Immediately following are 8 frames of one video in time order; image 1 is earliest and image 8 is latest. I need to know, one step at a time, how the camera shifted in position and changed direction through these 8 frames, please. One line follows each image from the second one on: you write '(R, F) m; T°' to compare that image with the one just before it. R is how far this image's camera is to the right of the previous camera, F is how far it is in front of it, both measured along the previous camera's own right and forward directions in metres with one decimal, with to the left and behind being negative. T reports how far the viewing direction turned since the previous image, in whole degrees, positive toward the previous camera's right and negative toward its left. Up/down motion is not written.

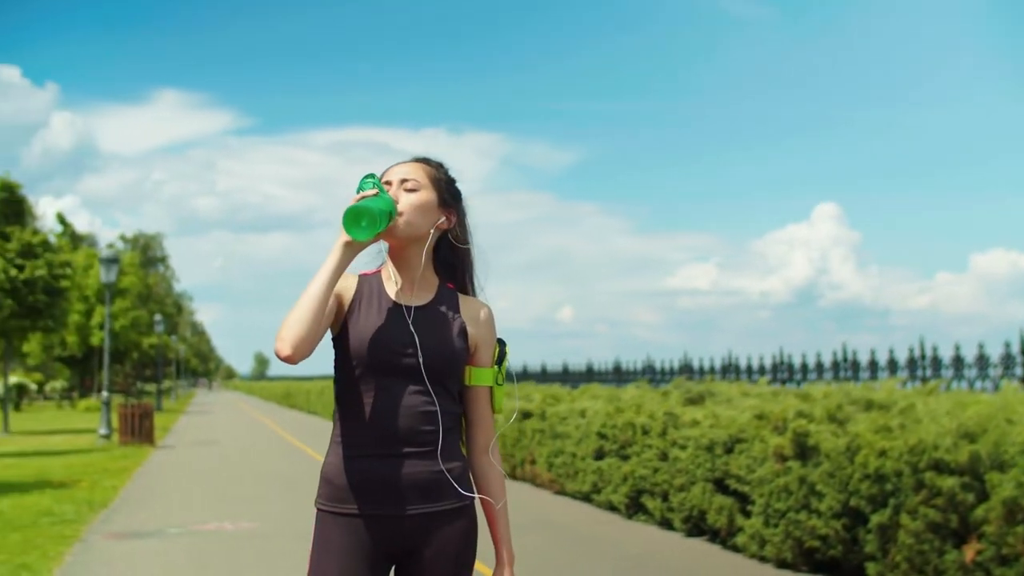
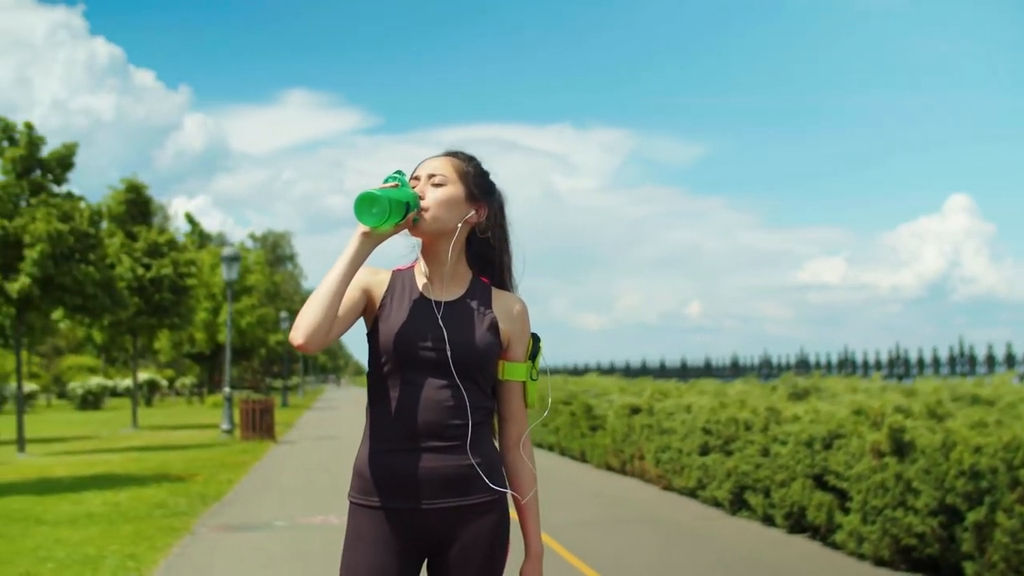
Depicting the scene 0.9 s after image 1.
(+0.3, 0.0) m; -5°
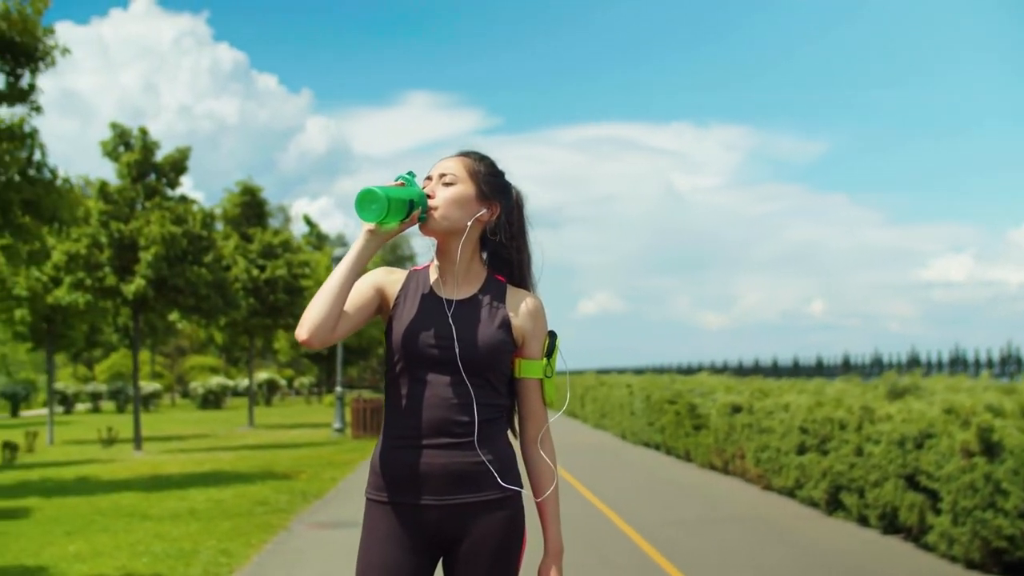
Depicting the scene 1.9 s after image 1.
(+0.4, 0.0) m; -5°
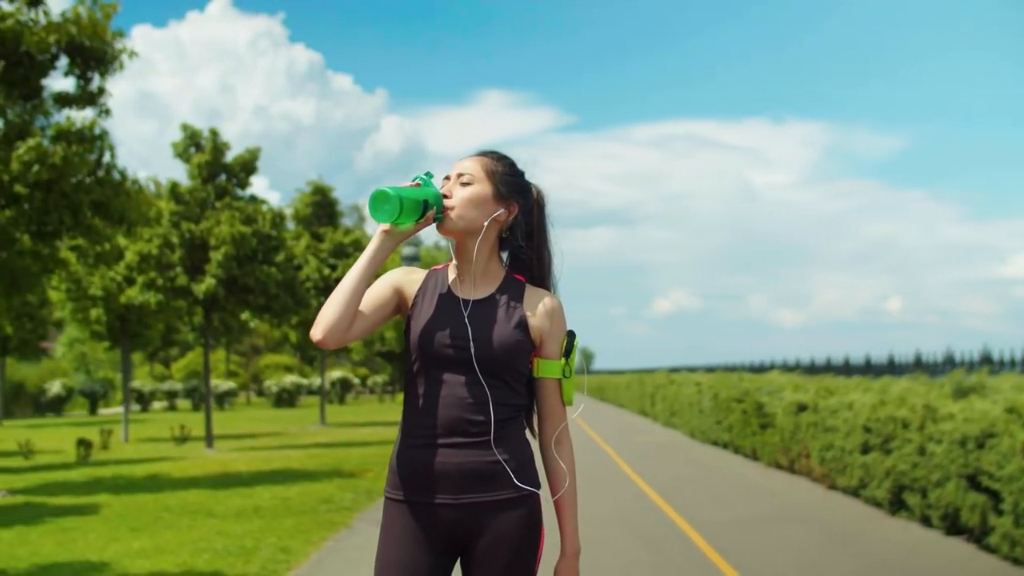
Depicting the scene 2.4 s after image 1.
(+0.2, 0.0) m; -3°
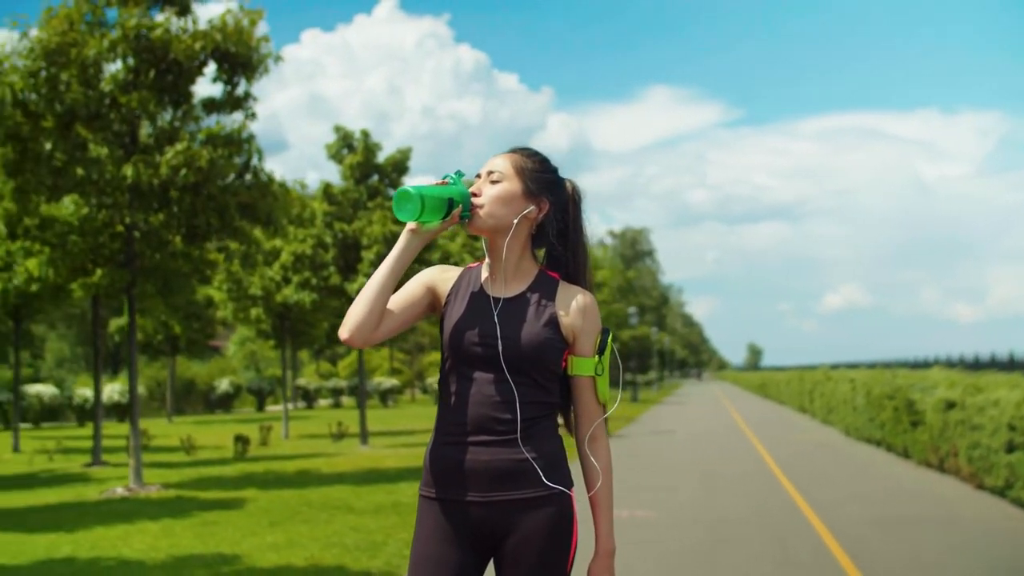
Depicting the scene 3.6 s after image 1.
(+0.5, 0.0) m; -7°
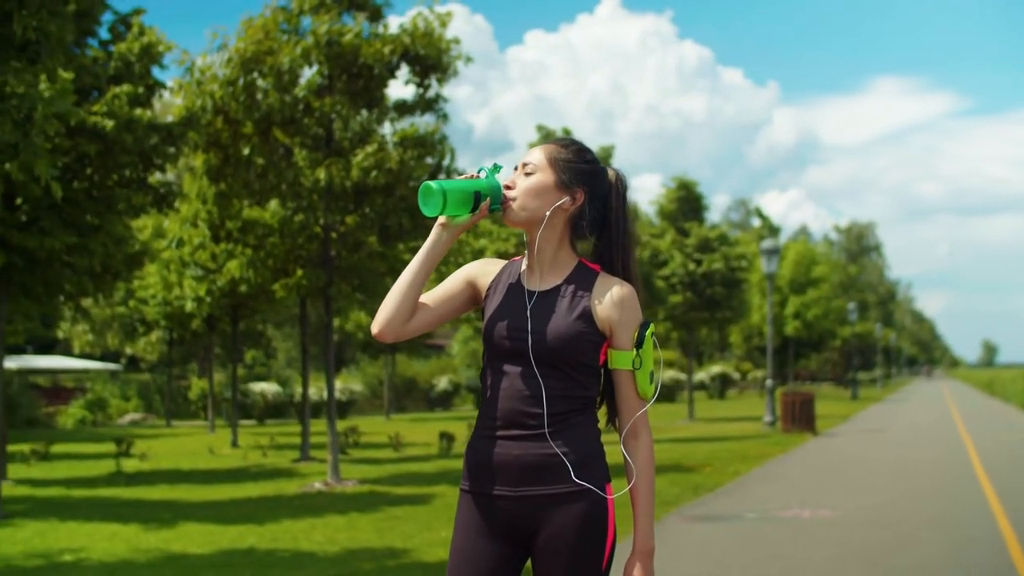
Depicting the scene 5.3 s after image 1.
(+0.7, +0.1) m; -9°
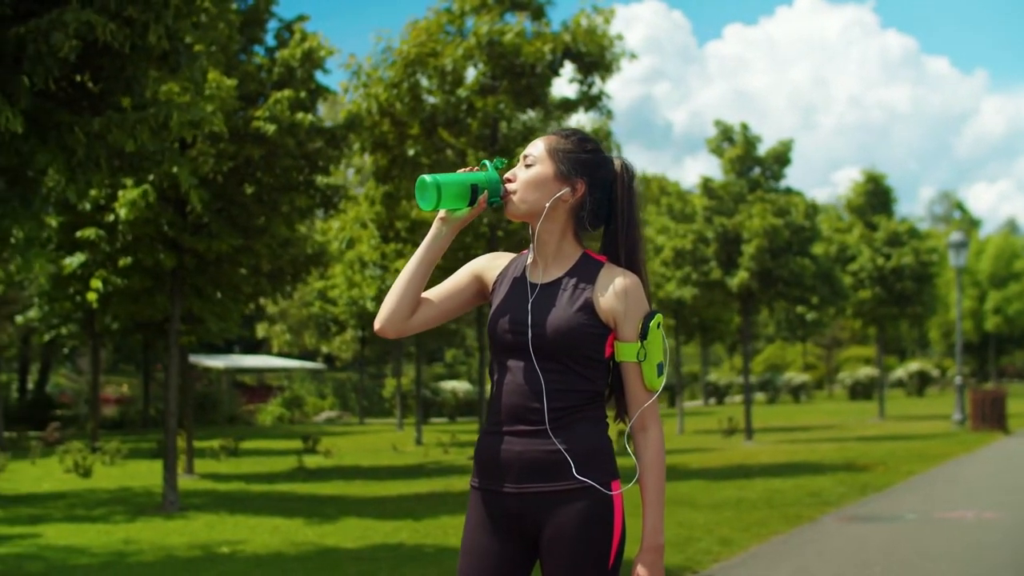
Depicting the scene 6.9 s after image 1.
(+0.7, +0.1) m; -9°
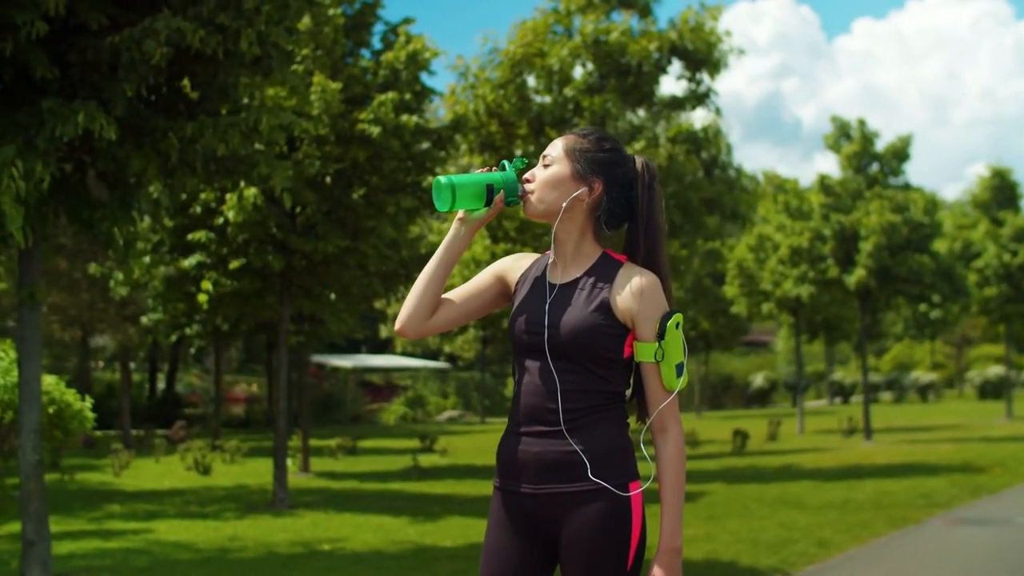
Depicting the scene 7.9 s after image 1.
(+0.4, 0.0) m; -5°
